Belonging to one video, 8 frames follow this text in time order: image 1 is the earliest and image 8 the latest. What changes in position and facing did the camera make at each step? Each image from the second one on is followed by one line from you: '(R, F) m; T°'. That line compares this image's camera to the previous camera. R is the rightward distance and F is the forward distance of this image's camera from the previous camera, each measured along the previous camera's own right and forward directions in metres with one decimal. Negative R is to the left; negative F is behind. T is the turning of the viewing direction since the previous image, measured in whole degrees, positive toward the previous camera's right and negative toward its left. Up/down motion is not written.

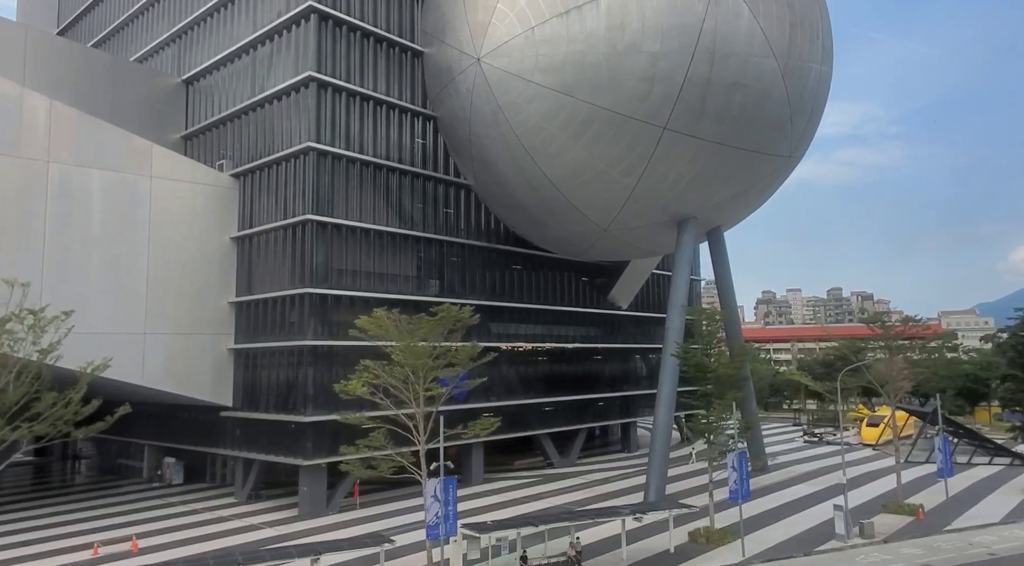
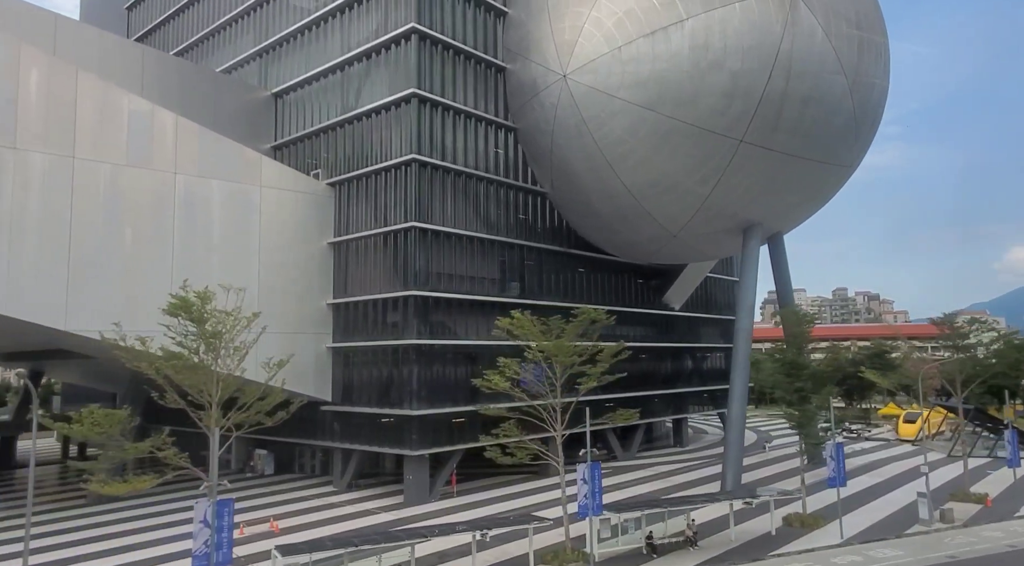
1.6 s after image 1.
(-2.9, -1.8) m; -1°
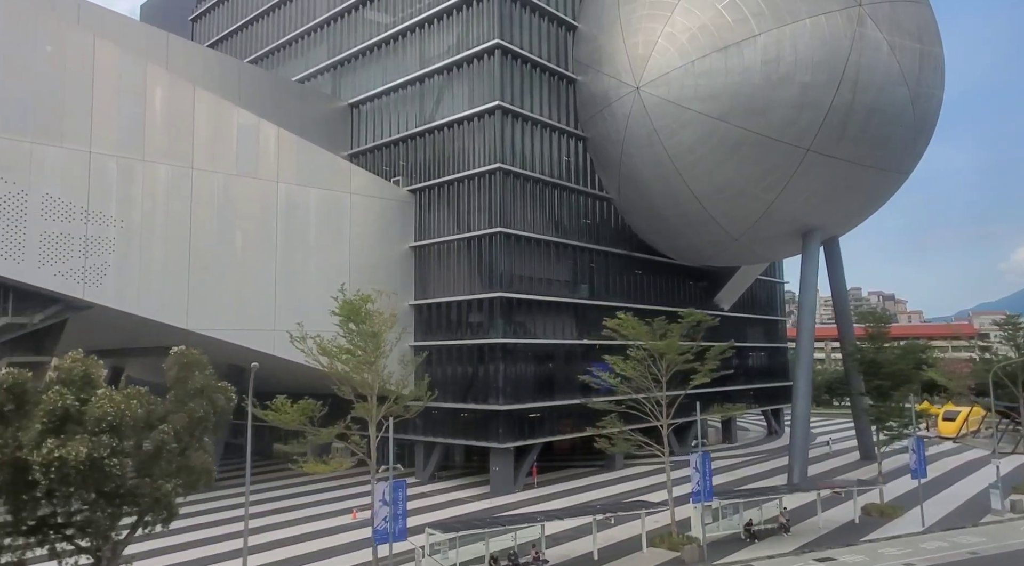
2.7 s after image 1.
(-2.5, -1.5) m; -1°
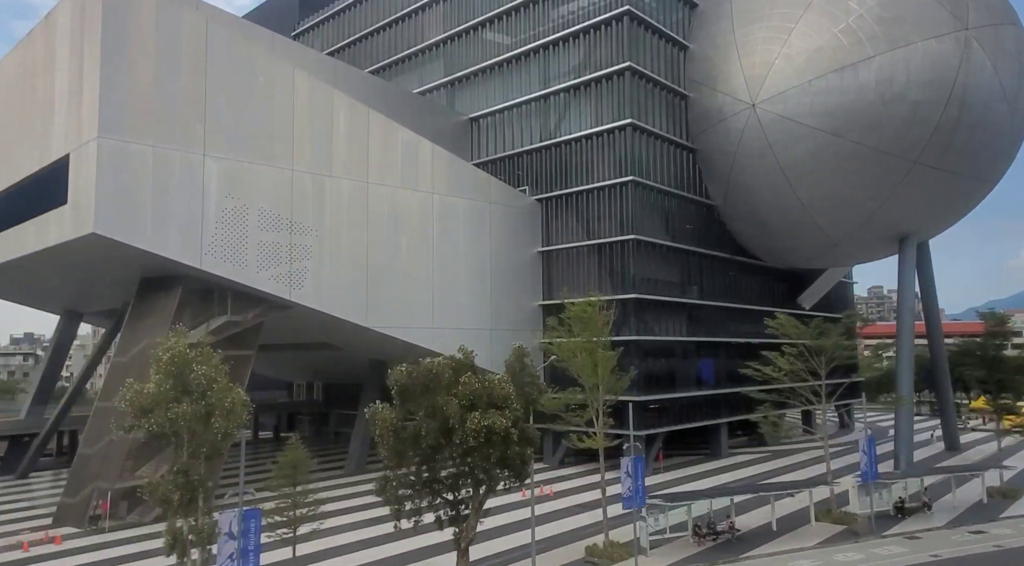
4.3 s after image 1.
(-4.6, -2.8) m; -2°
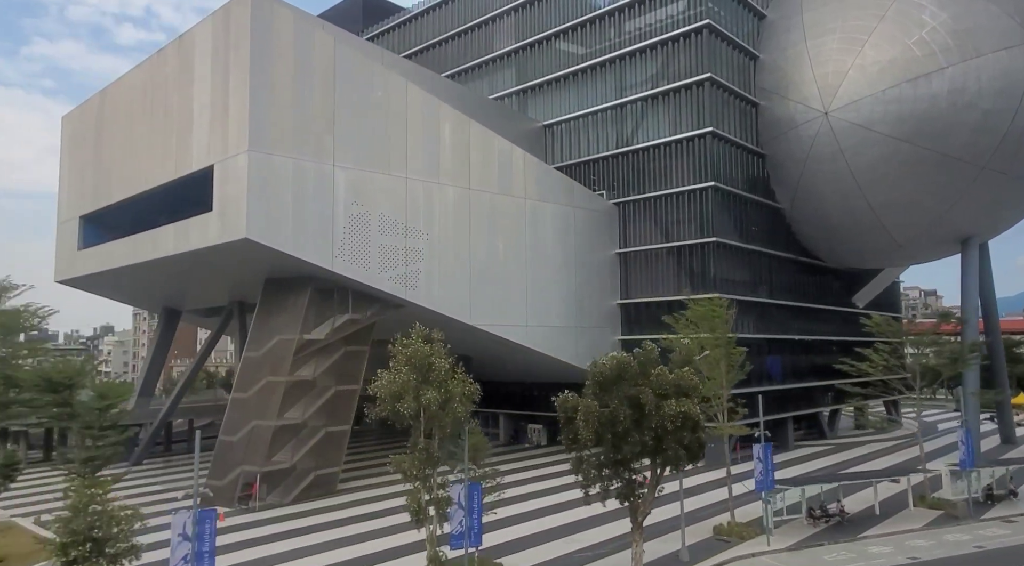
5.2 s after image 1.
(-3.1, -1.8) m; -1°
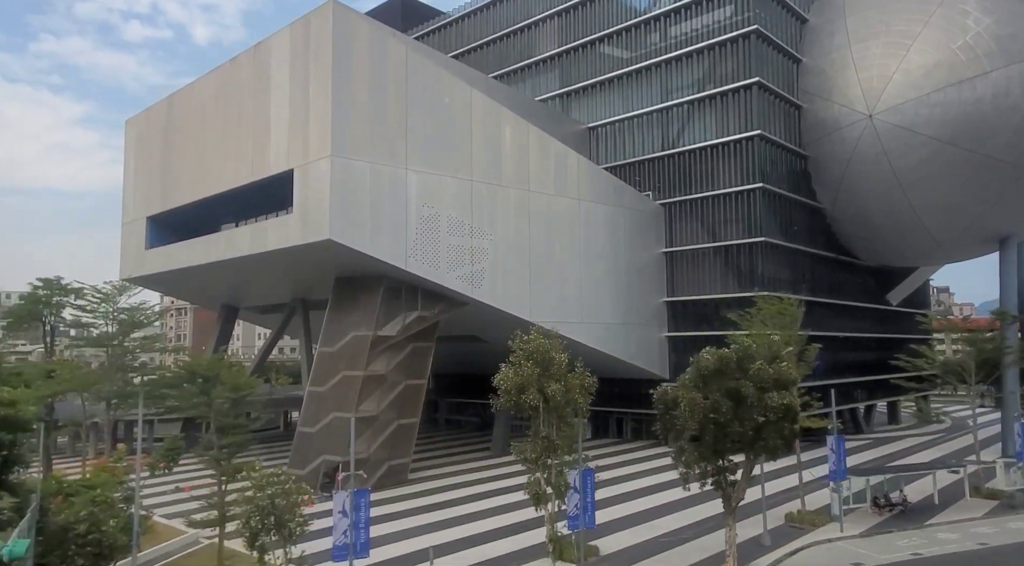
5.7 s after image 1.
(-1.9, -1.1) m; -1°
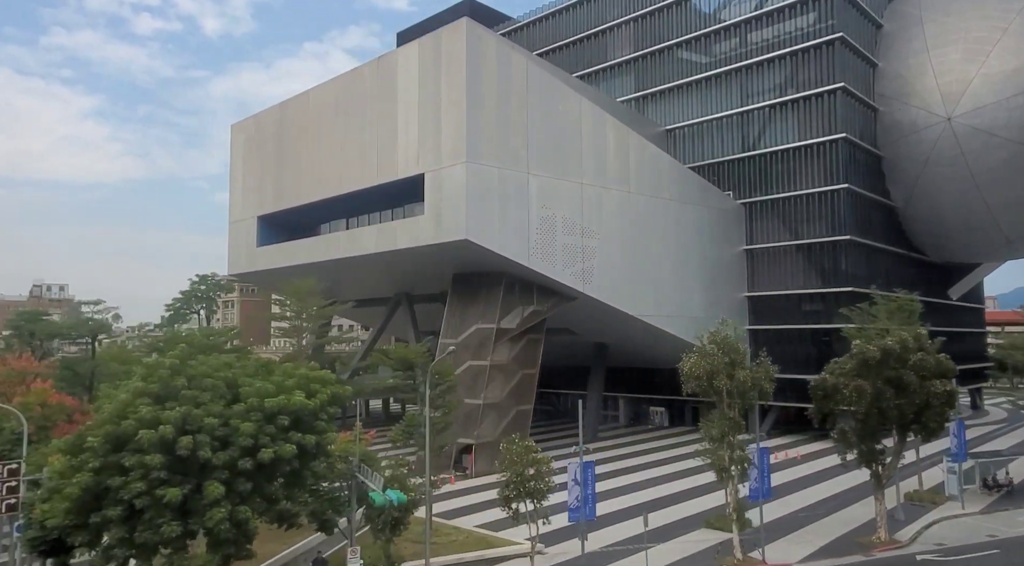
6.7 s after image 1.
(-3.6, -2.0) m; -1°
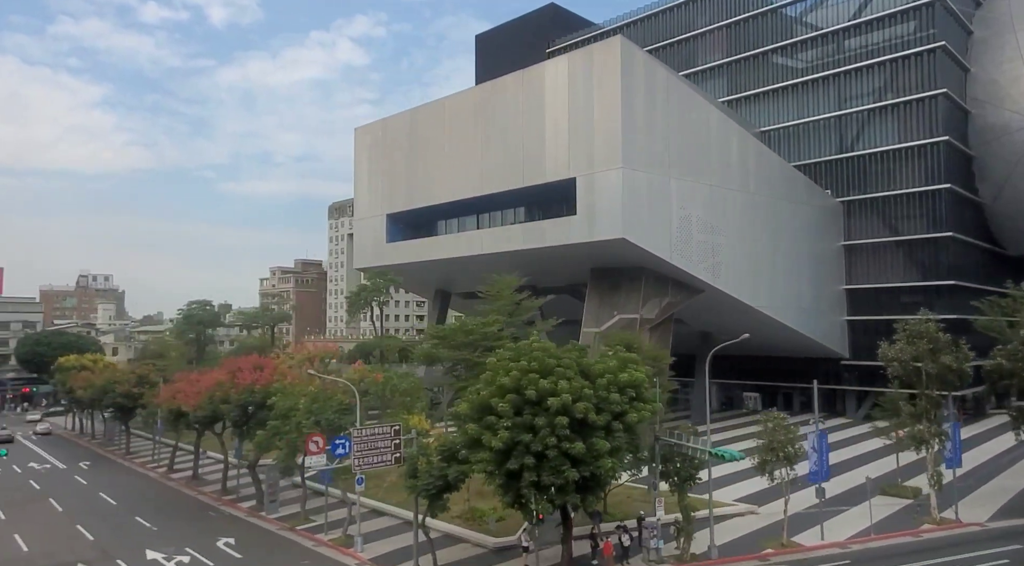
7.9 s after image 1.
(-5.1, -2.8) m; -1°
